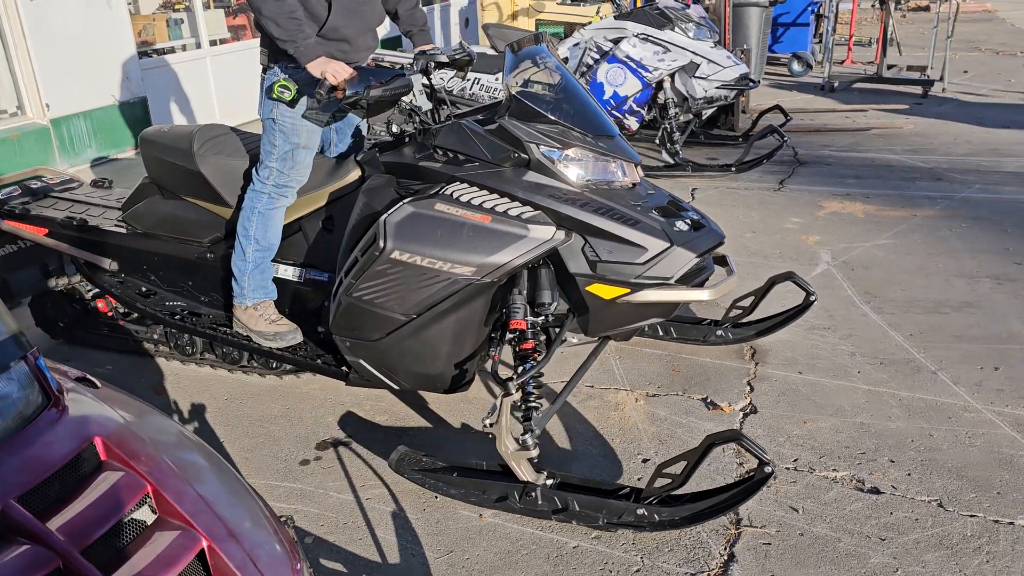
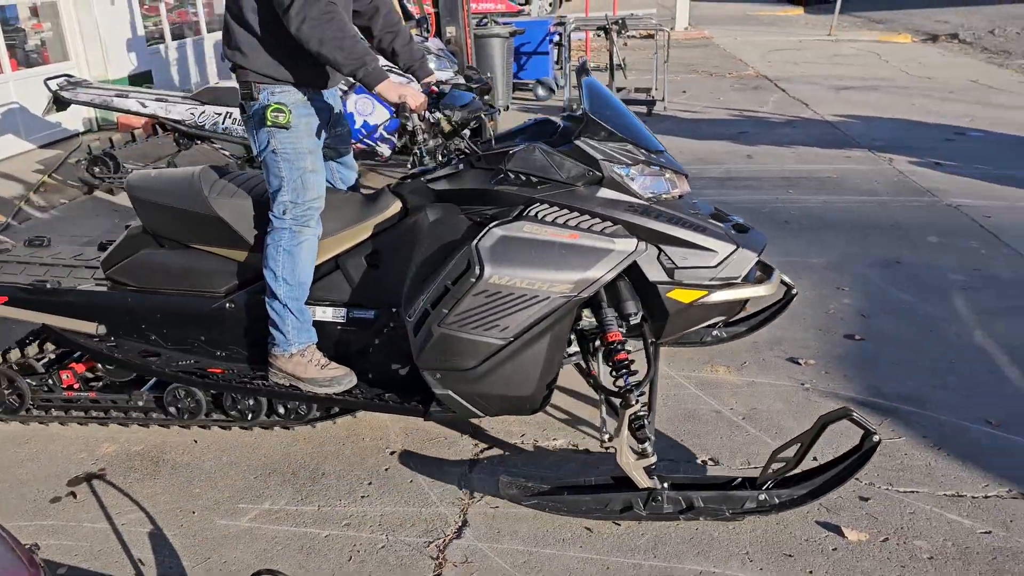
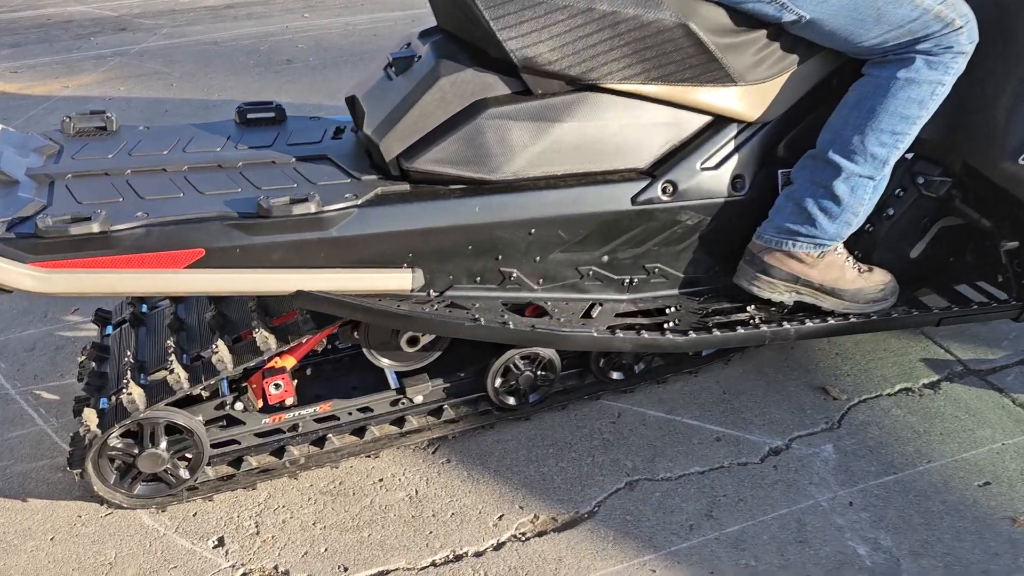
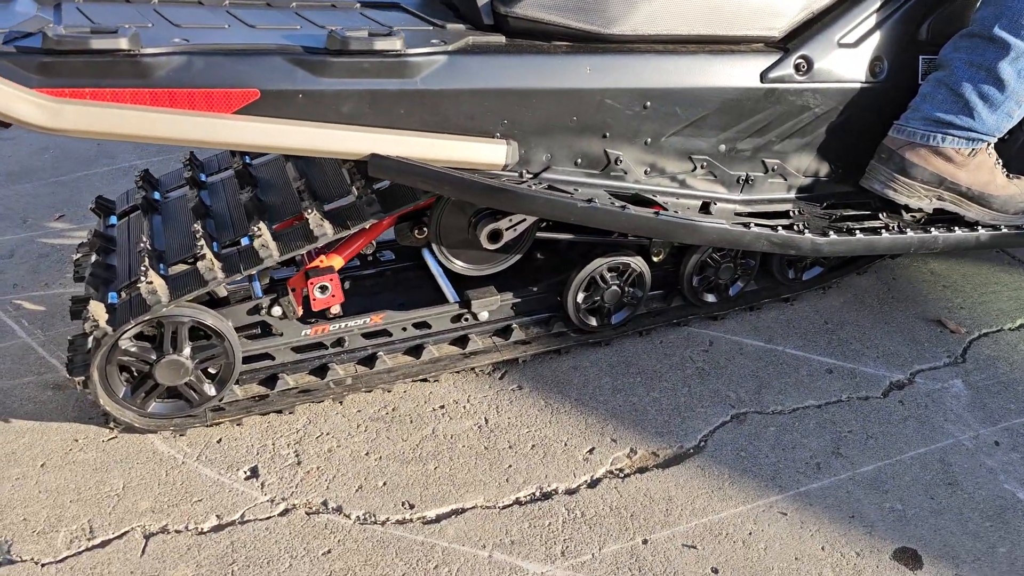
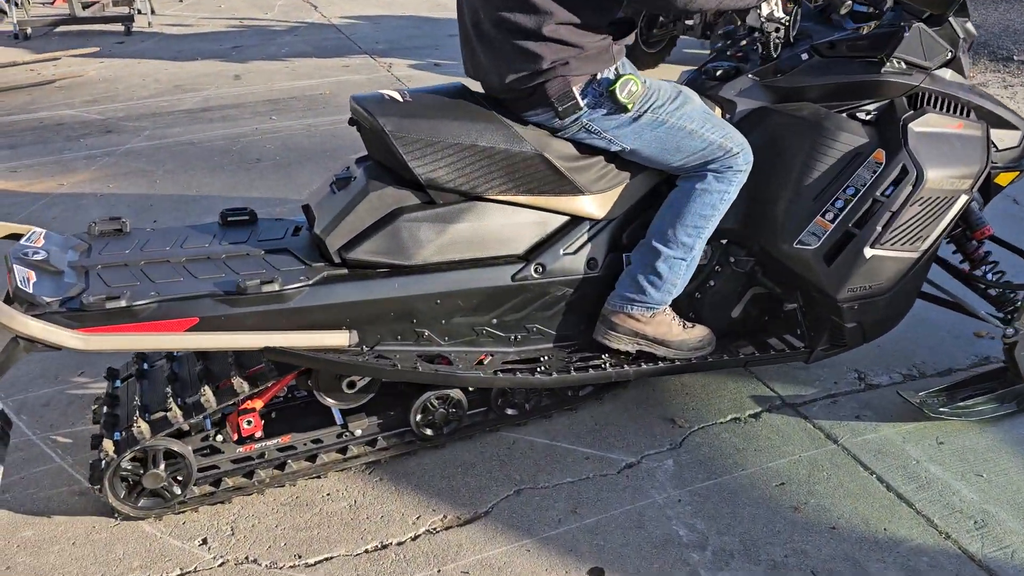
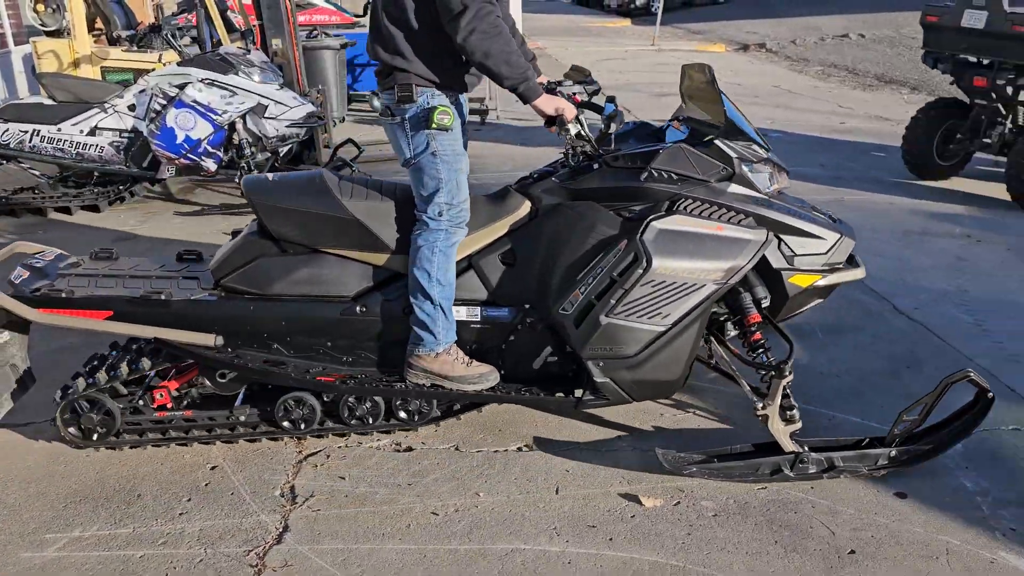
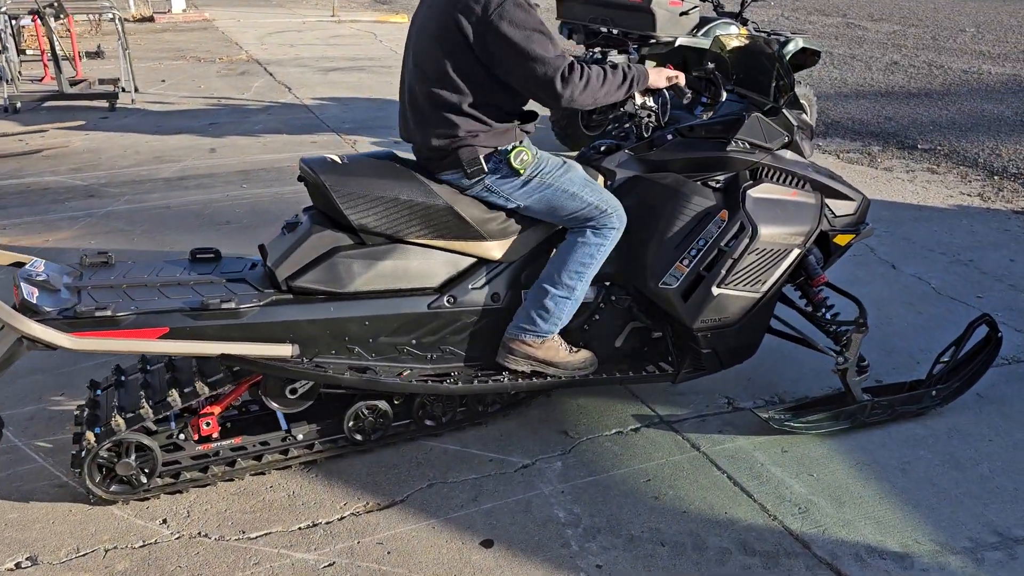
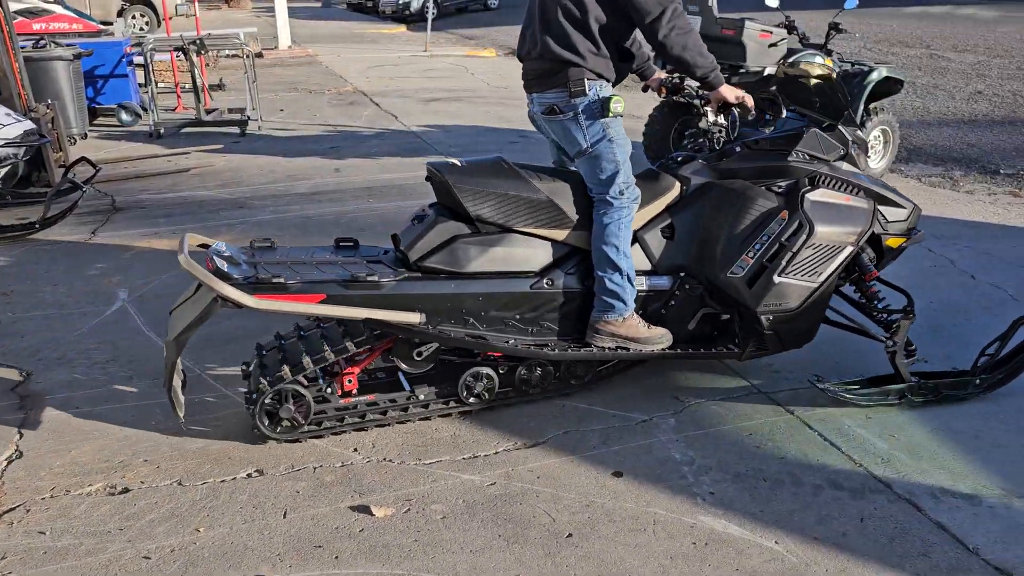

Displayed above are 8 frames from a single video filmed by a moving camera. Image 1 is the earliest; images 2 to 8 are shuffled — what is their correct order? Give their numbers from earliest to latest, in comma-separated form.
2, 6, 8, 7, 5, 3, 4
